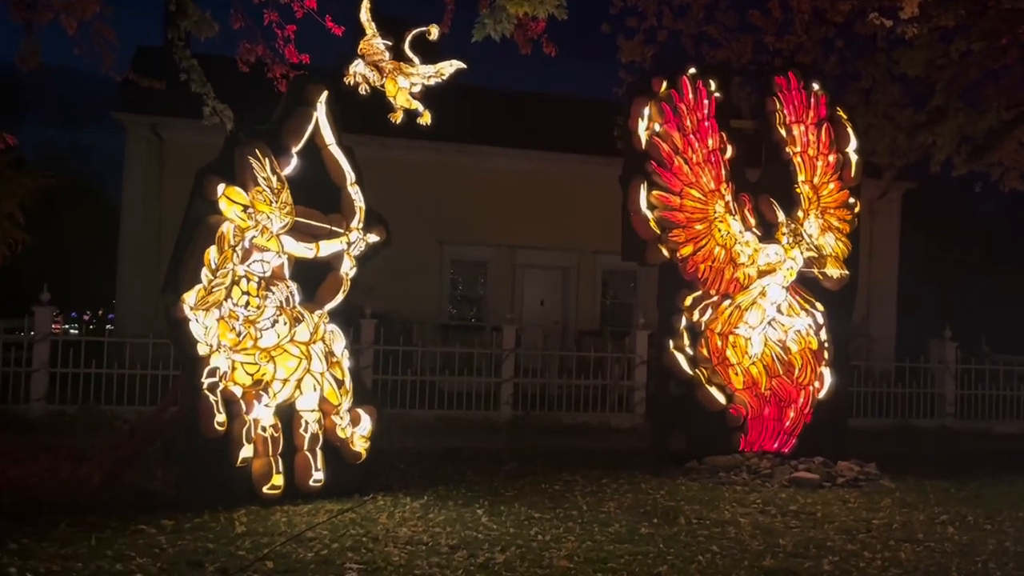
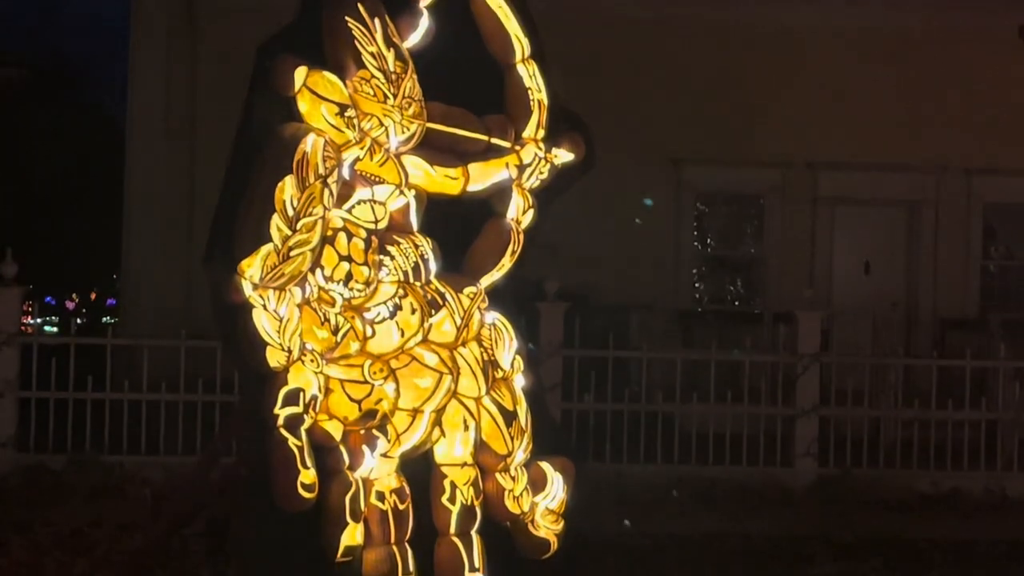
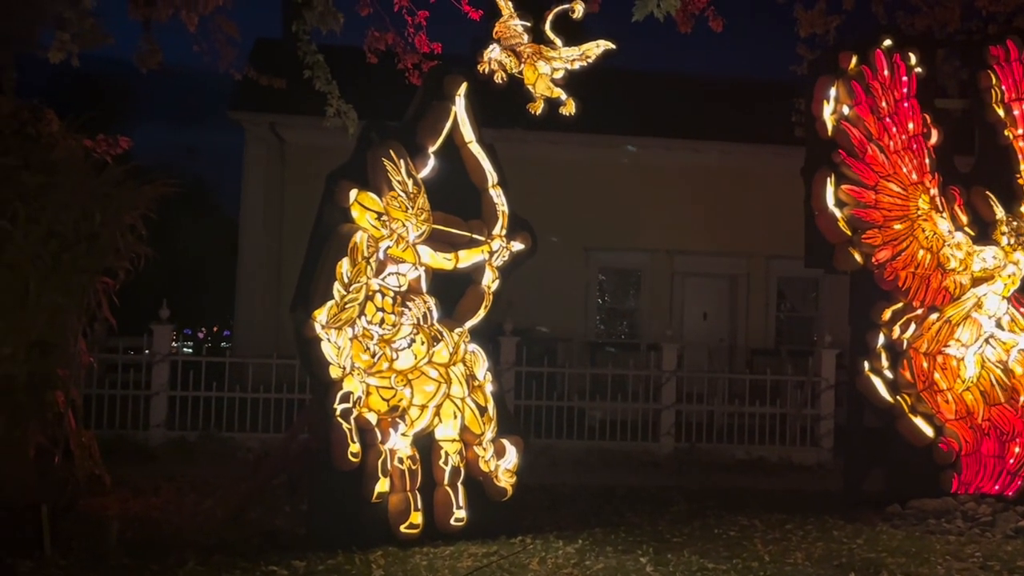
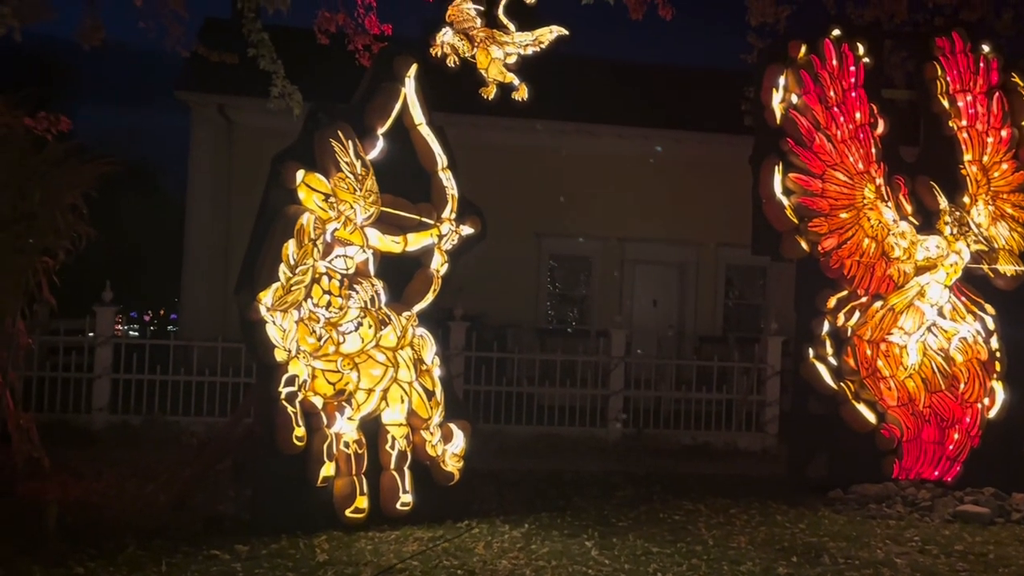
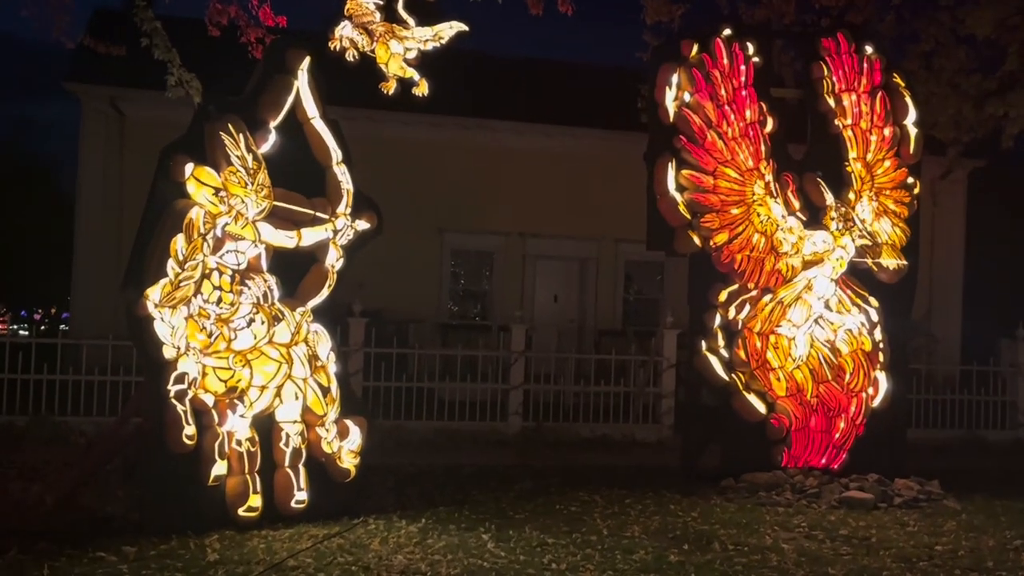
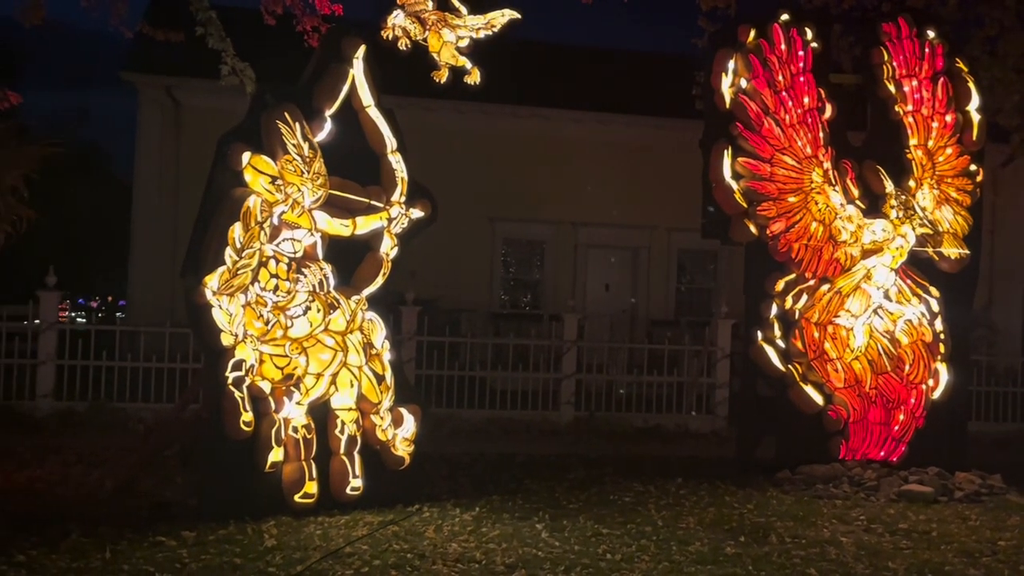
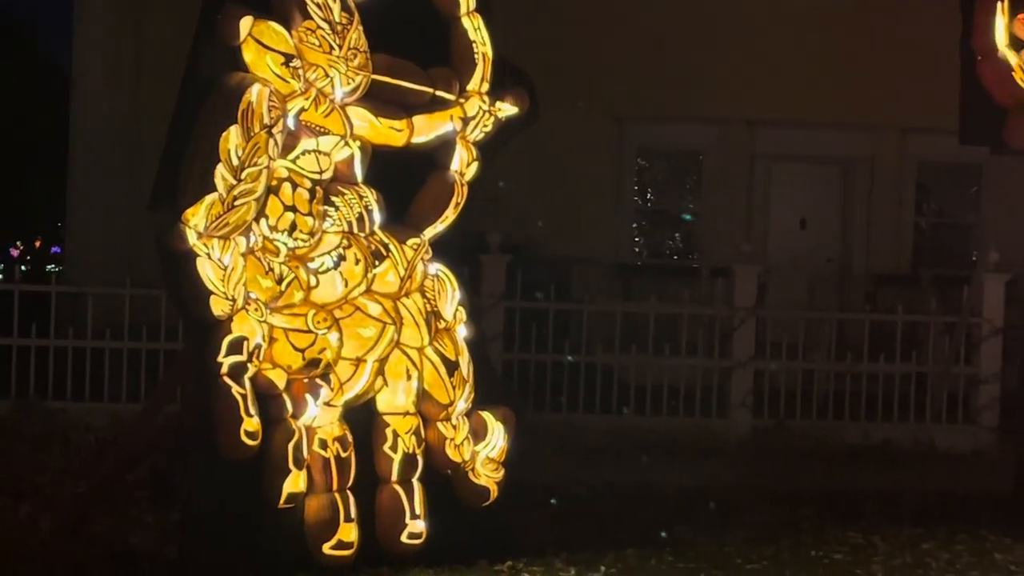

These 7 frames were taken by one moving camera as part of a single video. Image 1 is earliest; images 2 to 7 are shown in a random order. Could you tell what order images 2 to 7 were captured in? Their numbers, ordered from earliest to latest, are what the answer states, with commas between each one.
5, 6, 4, 3, 2, 7
